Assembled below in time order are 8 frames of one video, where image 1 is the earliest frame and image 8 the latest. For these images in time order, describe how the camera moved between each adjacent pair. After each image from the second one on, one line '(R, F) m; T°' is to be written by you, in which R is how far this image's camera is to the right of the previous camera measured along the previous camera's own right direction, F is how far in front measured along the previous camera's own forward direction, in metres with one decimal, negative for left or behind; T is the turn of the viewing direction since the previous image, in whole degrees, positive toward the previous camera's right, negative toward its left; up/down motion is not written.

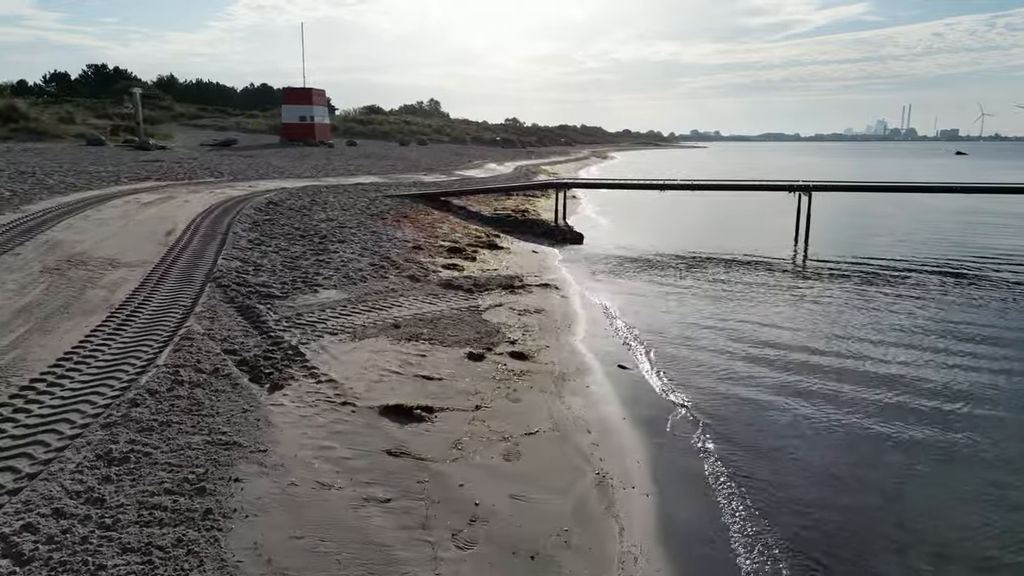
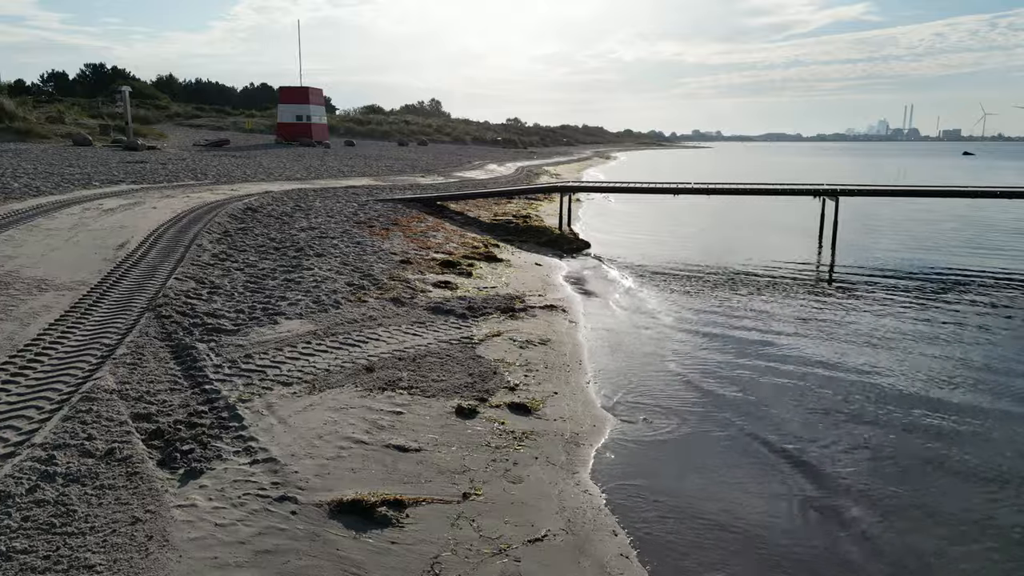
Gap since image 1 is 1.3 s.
(0.0, +1.7) m; 0°
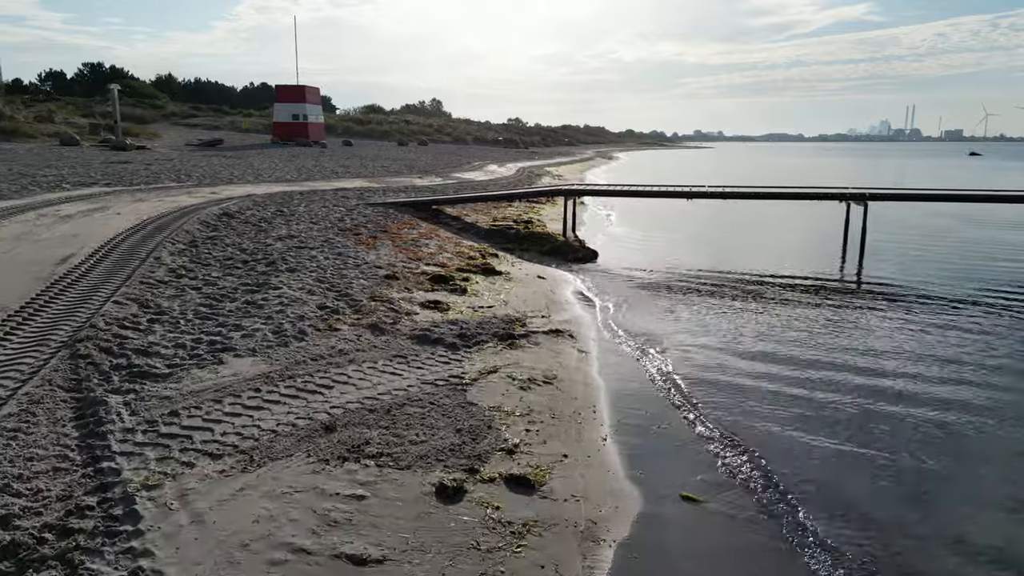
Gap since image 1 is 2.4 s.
(0.0, +1.5) m; 0°
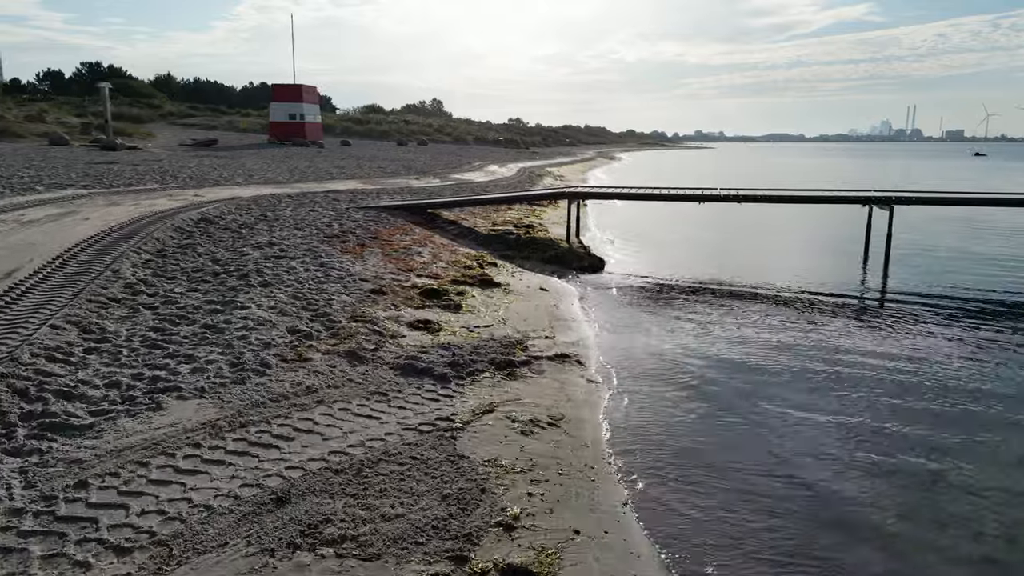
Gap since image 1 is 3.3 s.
(0.0, +1.2) m; 0°
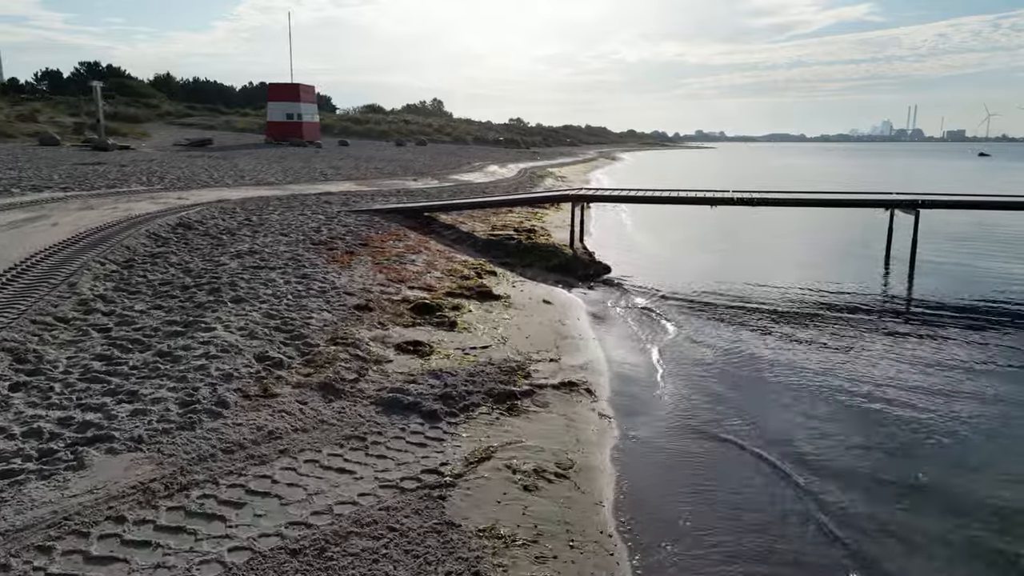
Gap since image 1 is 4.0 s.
(0.0, +1.0) m; 0°
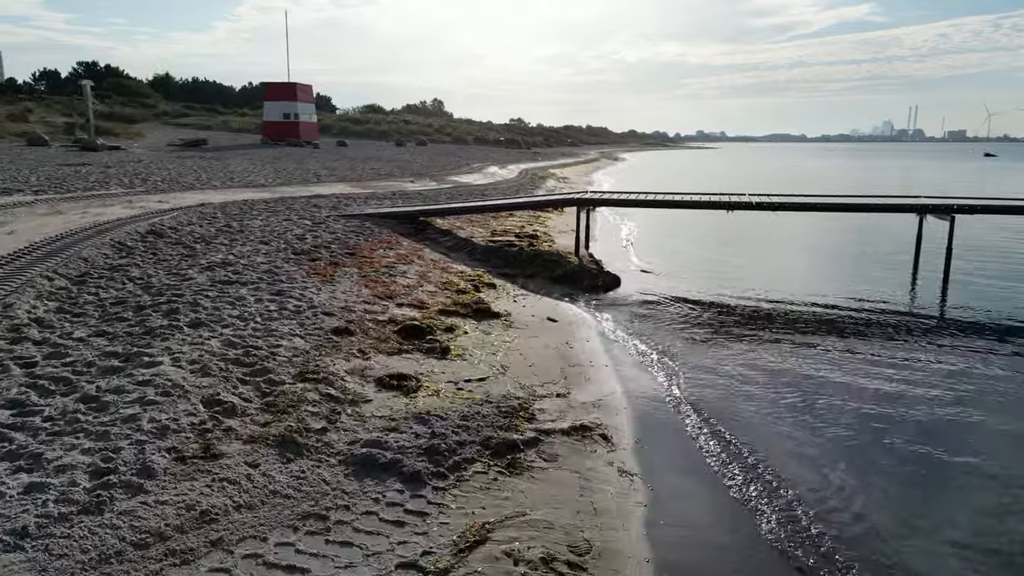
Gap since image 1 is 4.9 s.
(0.0, +1.2) m; 0°
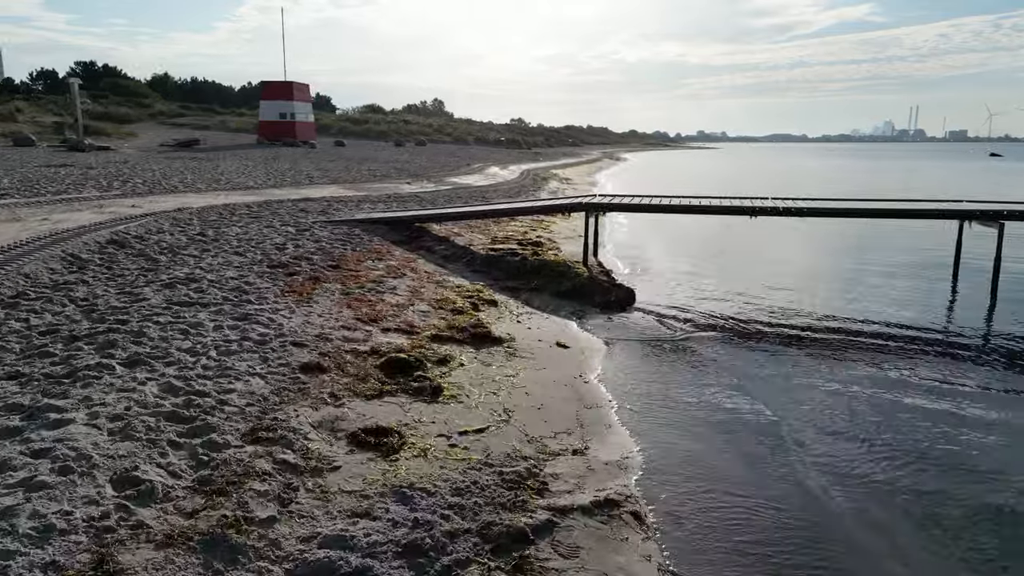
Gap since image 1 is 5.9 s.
(0.0, +1.3) m; 0°
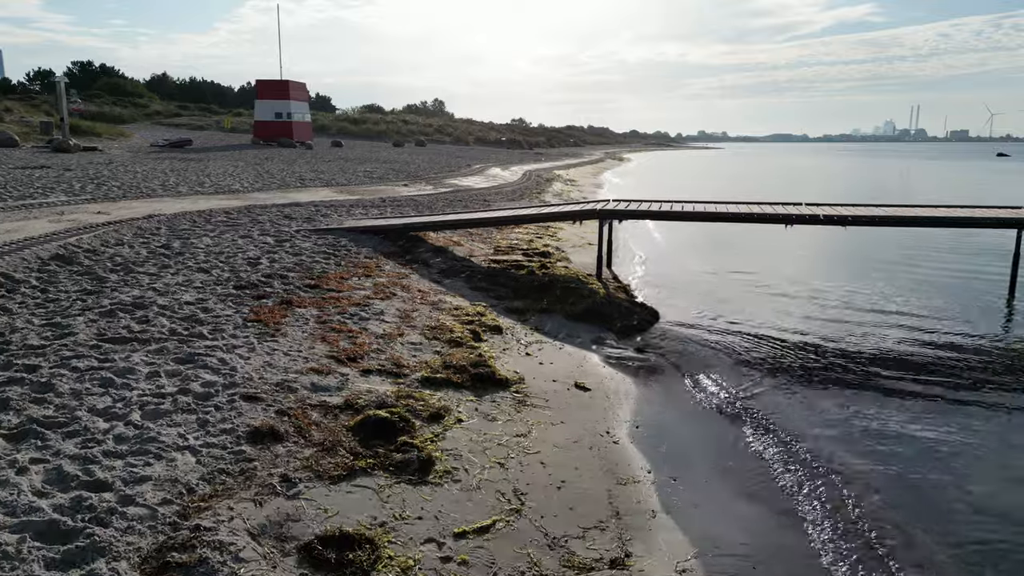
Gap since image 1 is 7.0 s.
(-0.1, +1.6) m; 0°
